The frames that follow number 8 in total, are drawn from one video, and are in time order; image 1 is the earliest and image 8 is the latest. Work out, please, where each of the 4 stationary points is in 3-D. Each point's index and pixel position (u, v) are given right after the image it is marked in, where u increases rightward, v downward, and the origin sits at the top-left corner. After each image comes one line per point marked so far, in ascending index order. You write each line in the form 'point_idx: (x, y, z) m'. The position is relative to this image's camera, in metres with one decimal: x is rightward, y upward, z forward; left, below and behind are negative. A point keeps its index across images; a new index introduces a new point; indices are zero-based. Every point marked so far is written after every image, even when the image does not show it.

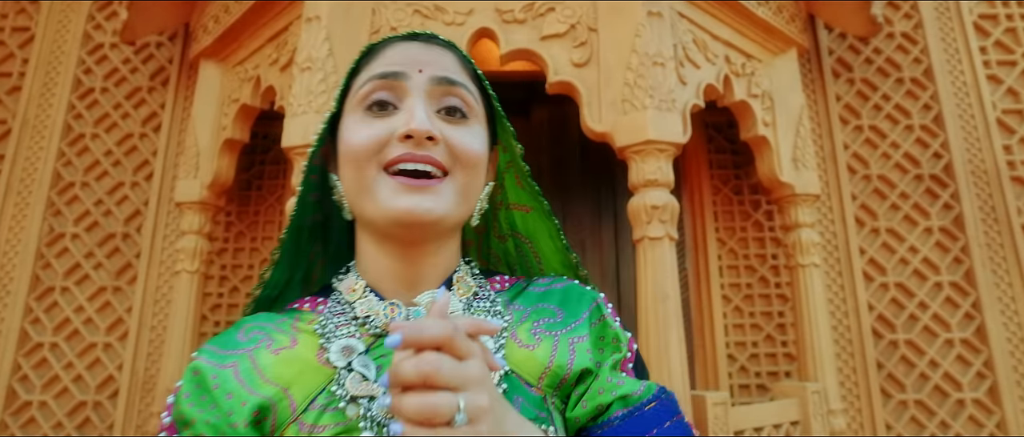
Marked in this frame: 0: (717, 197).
0: (+1.2, +0.1, +3.8) m
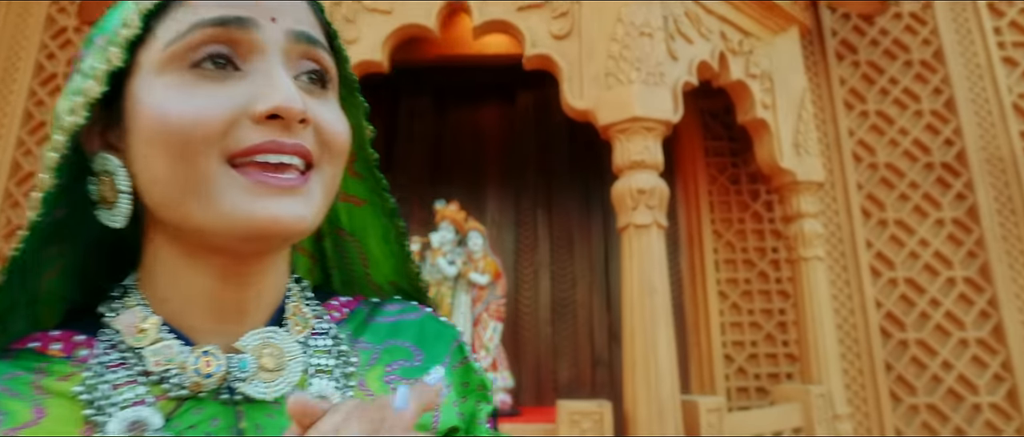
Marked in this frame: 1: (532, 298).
0: (+1.1, +0.2, +3.6) m
1: (+0.1, -0.4, +3.6) m
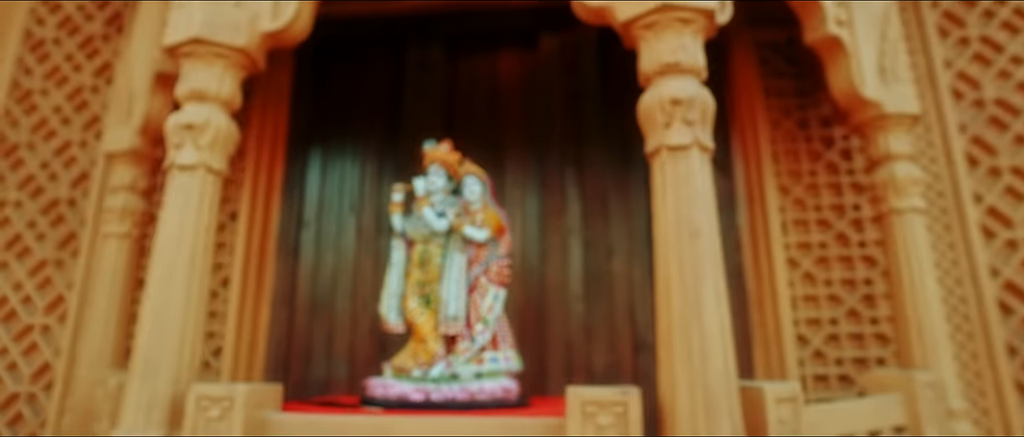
0: (+1.2, +0.4, +3.0) m
1: (+0.2, -0.3, +3.0) m
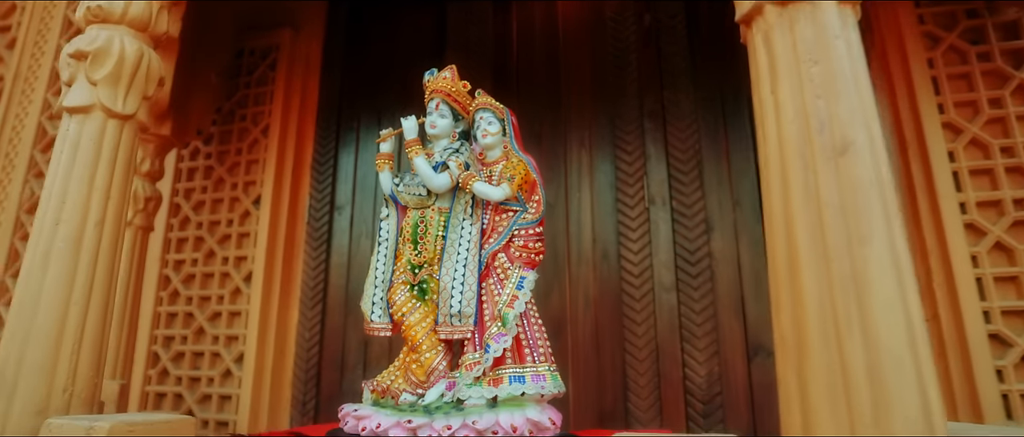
0: (+1.4, +0.6, +2.1) m
1: (+0.5, -0.1, +2.3) m
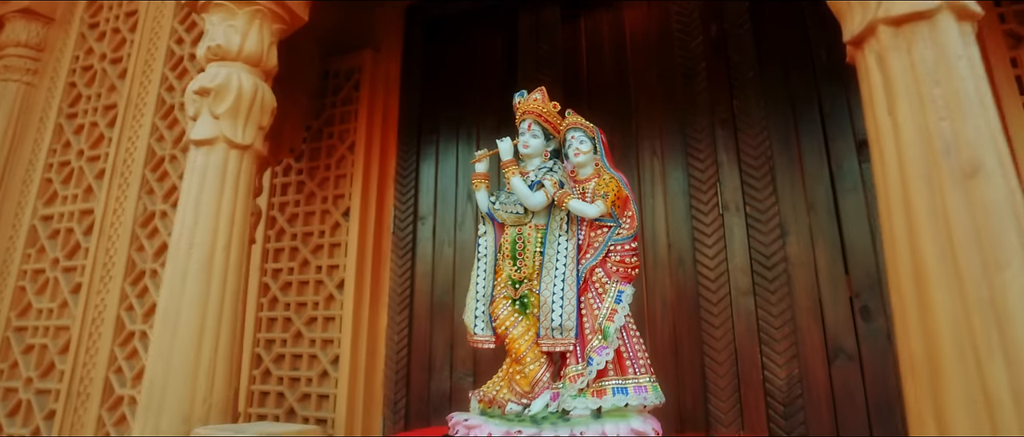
0: (+1.7, +0.6, +2.1) m
1: (+0.8, -0.1, +2.4) m
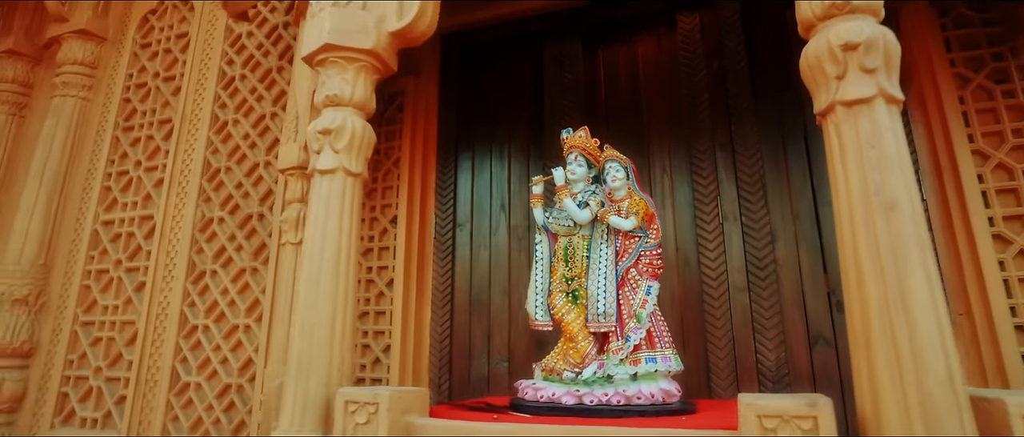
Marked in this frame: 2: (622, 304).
0: (+1.9, +0.5, +2.6) m
1: (+0.9, -0.2, +2.8) m
2: (+0.3, -0.3, +1.9) m
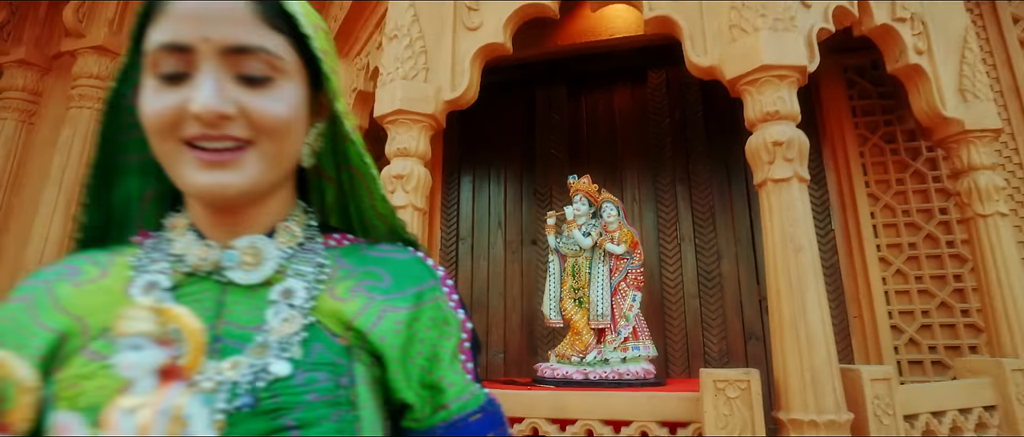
0: (+1.9, +0.4, +3.4) m
1: (+0.9, -0.3, +3.6) m
2: (+0.4, -0.4, +2.6) m
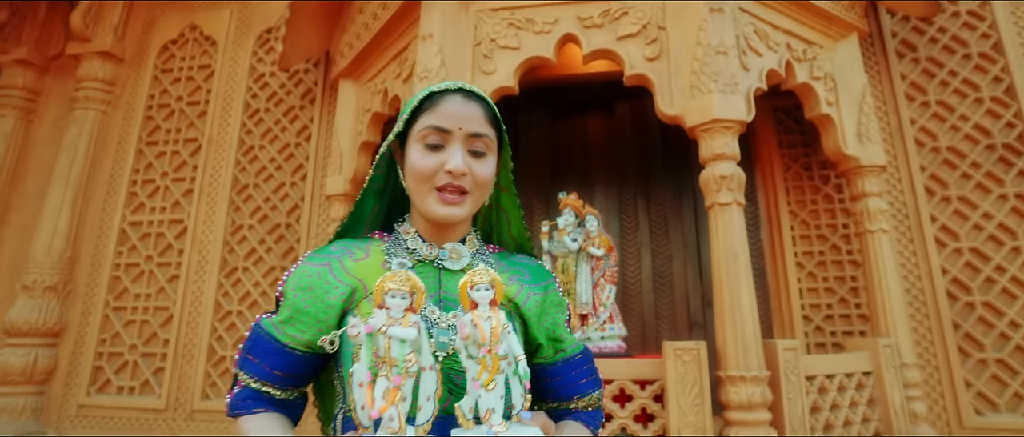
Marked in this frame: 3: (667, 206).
0: (+1.8, +0.3, +4.2) m
1: (+0.9, -0.4, +4.3) m
2: (+0.4, -0.4, +3.3) m
3: (+1.1, +0.1, +4.5) m
